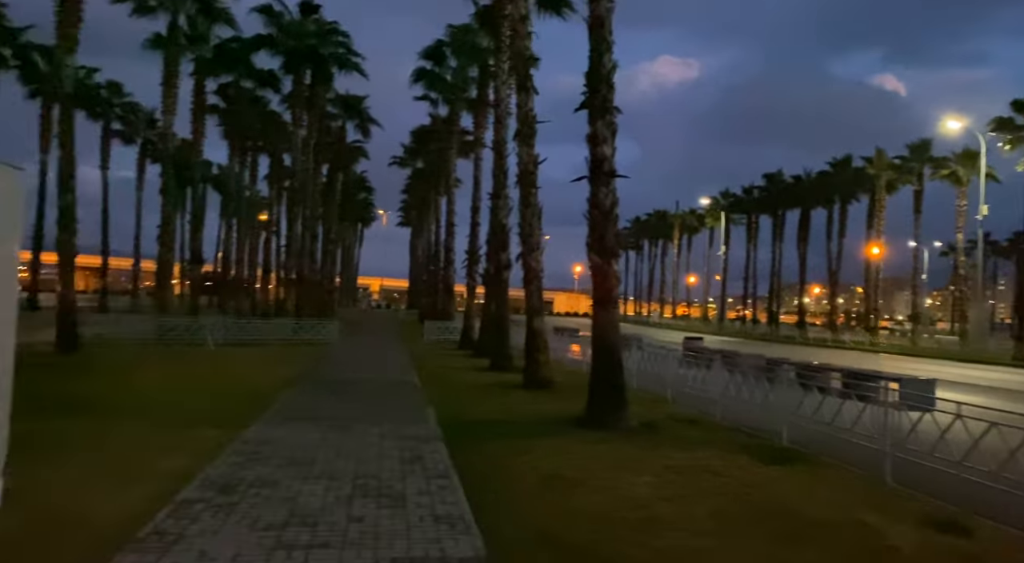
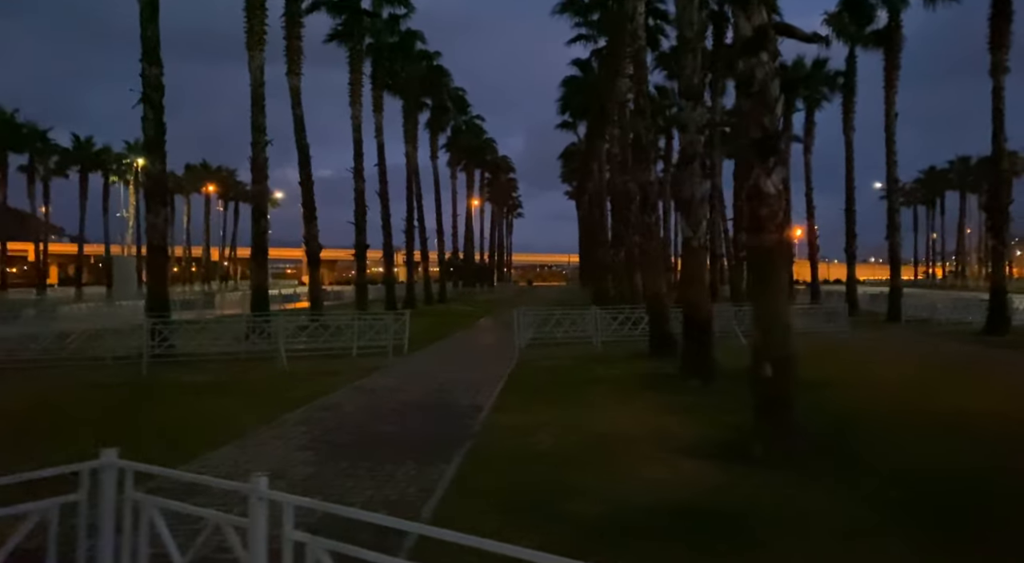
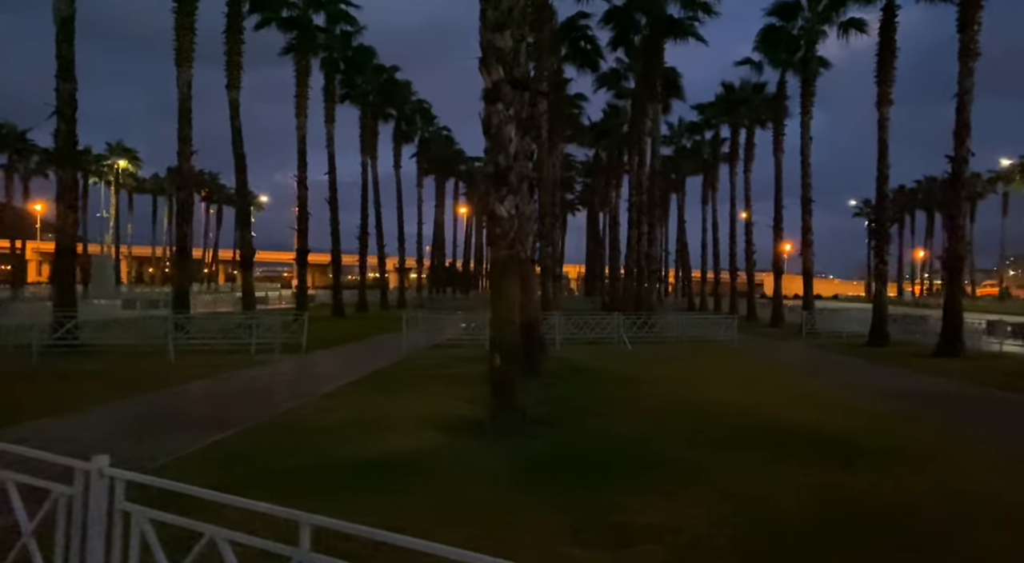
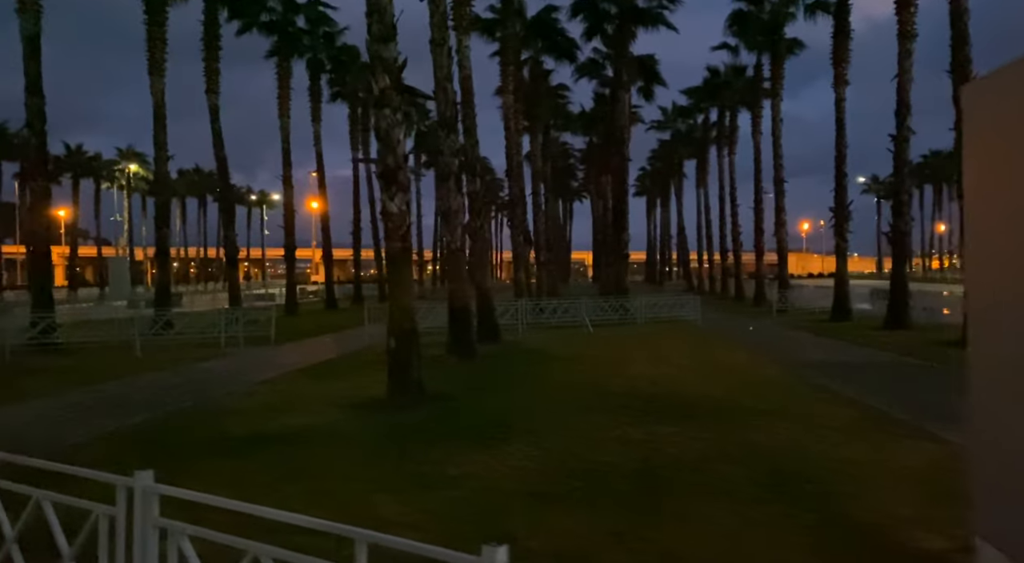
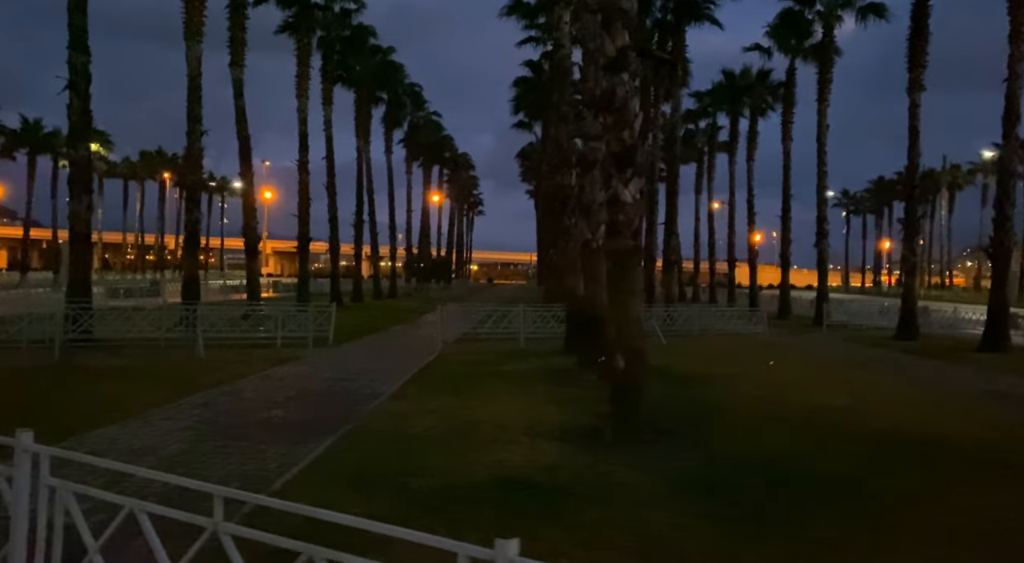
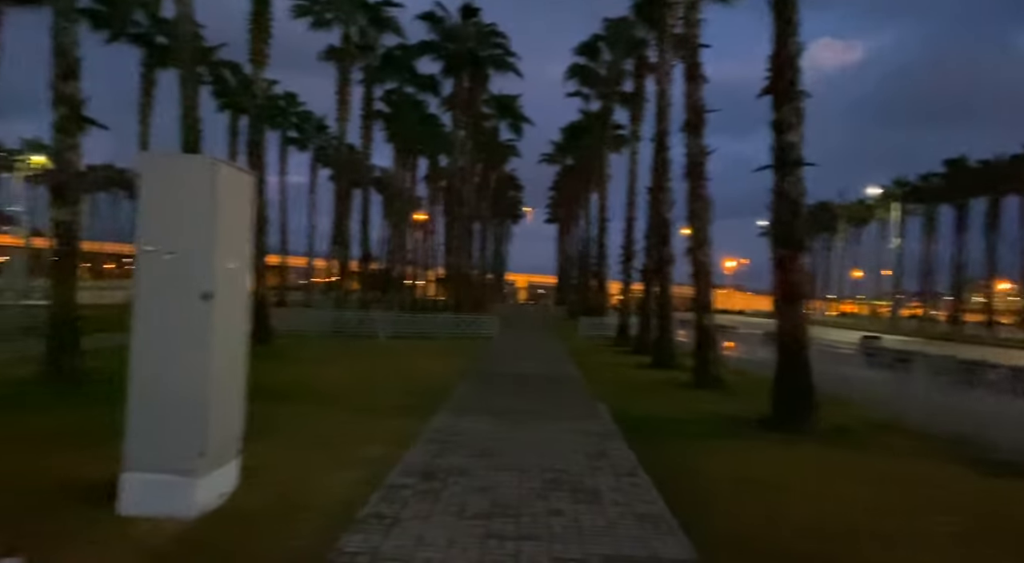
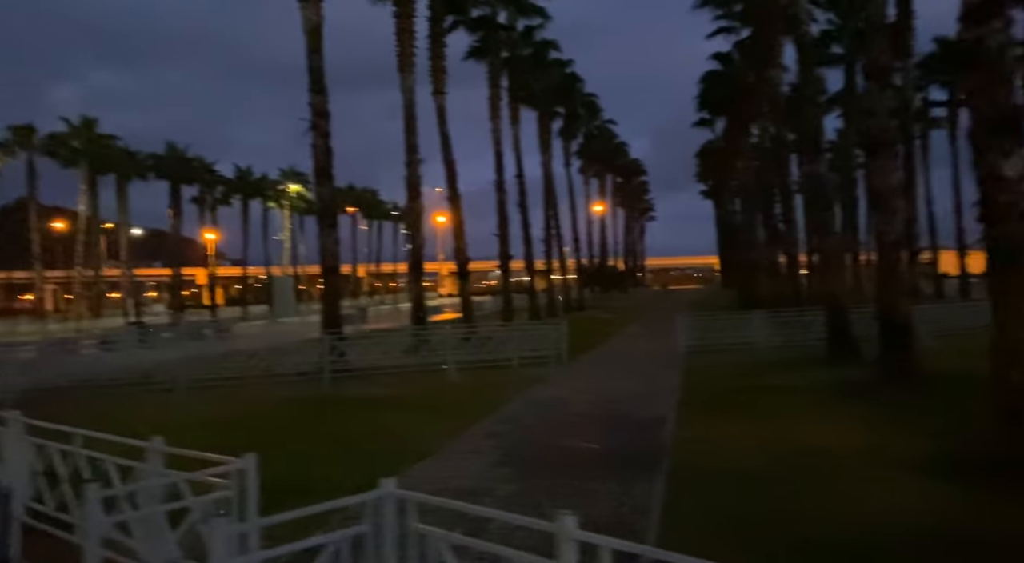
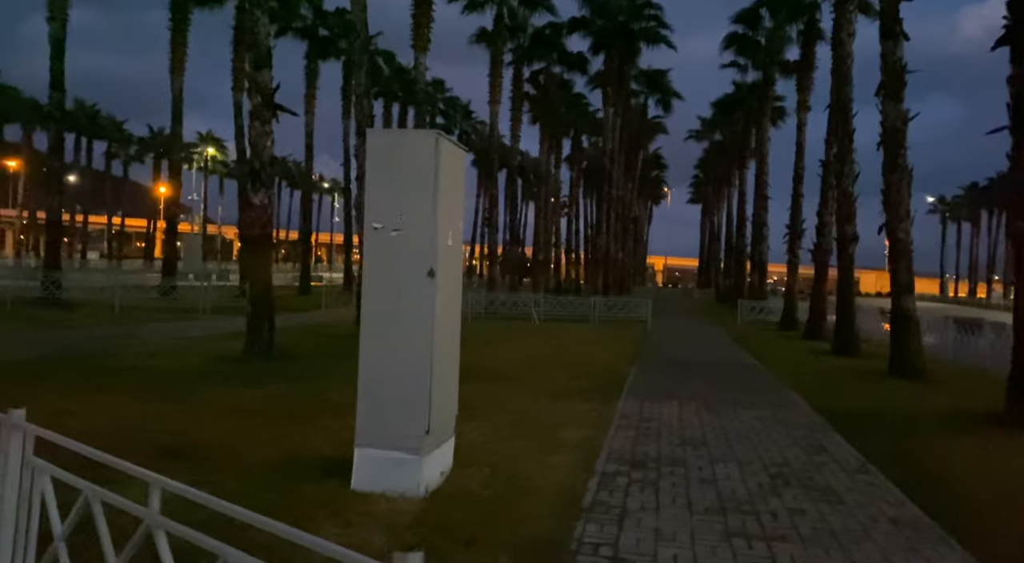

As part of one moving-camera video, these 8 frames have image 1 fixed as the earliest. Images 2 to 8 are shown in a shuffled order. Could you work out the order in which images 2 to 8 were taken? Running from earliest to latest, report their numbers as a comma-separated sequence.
6, 8, 4, 3, 5, 2, 7
